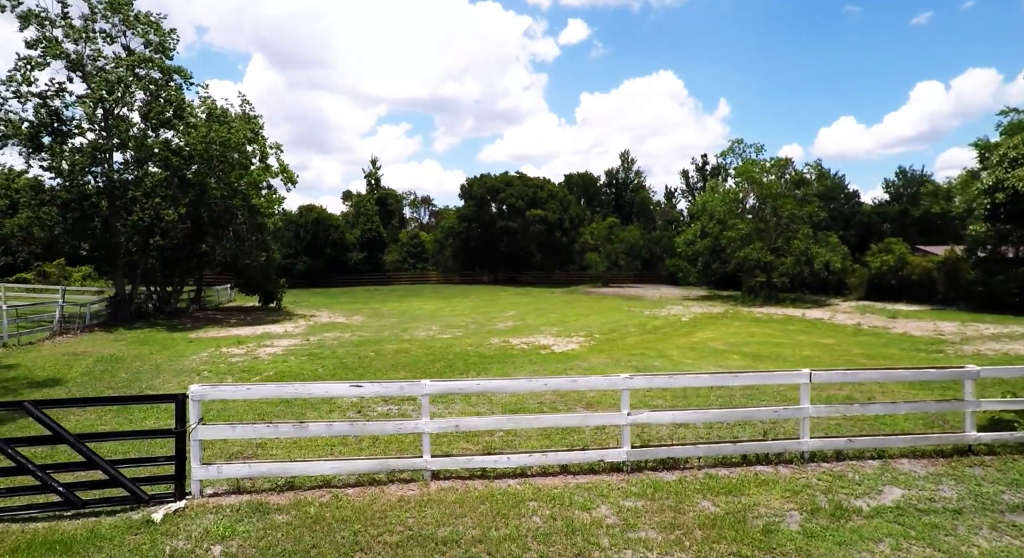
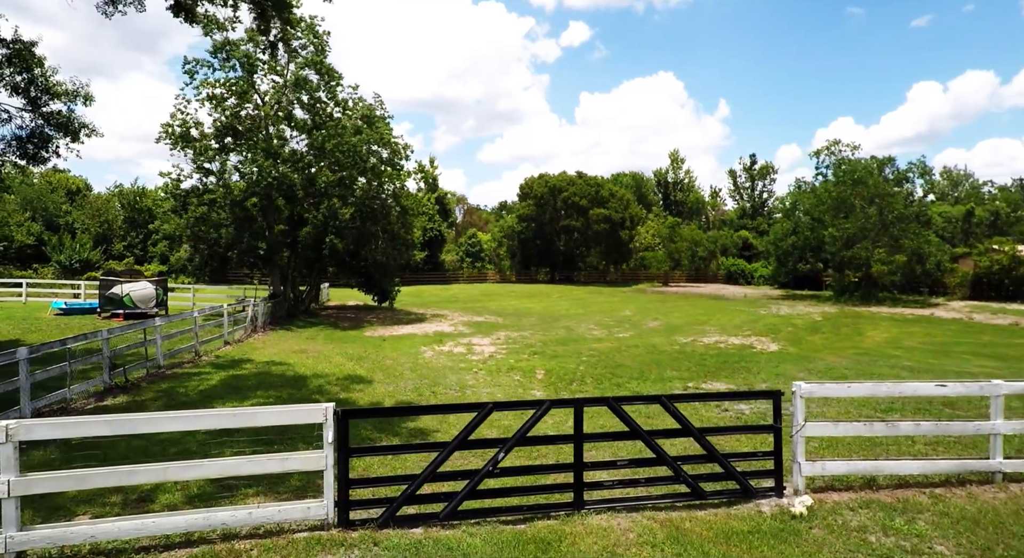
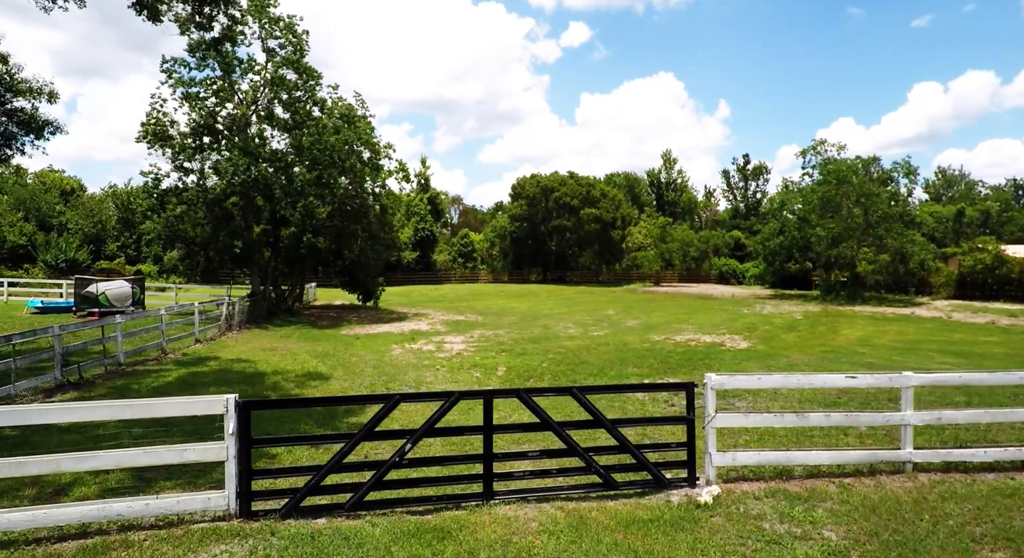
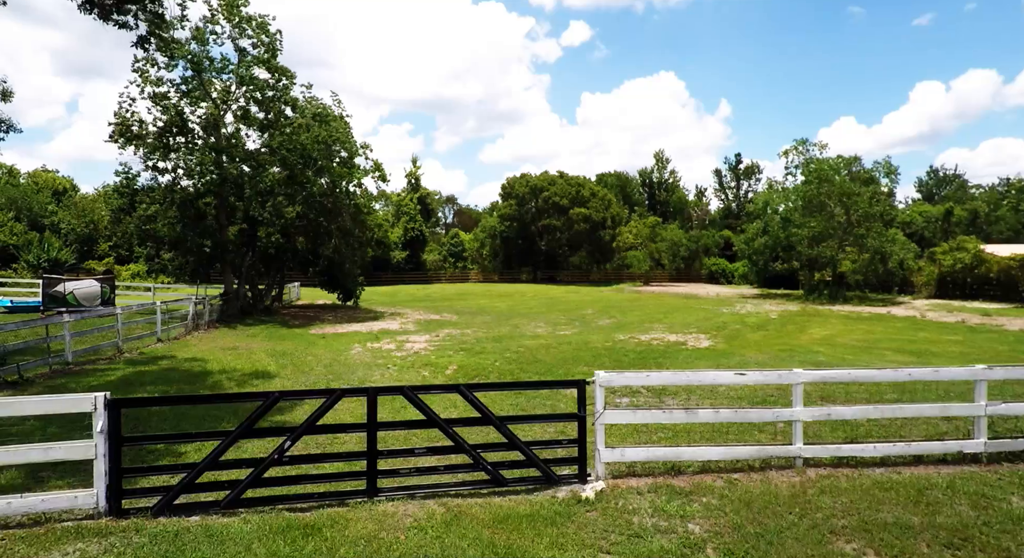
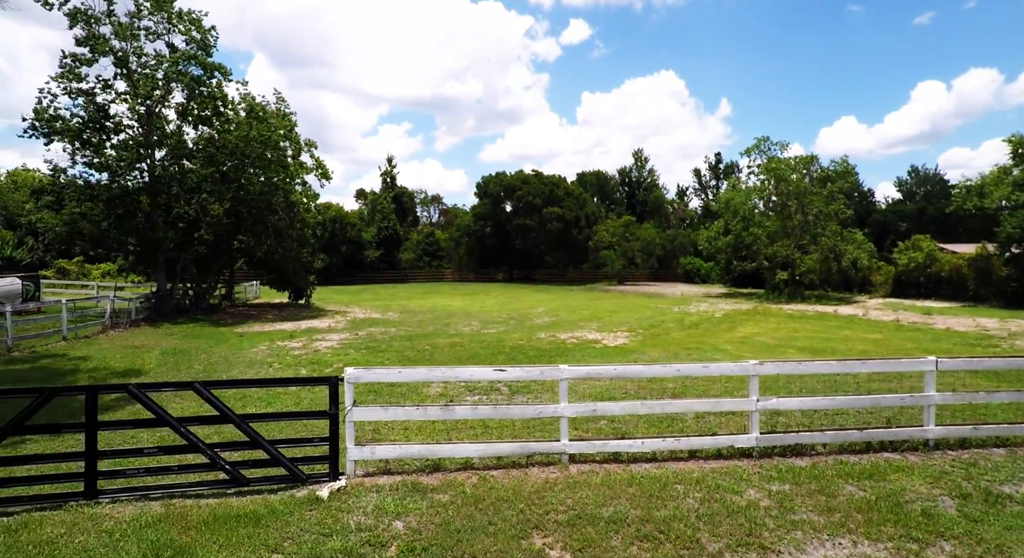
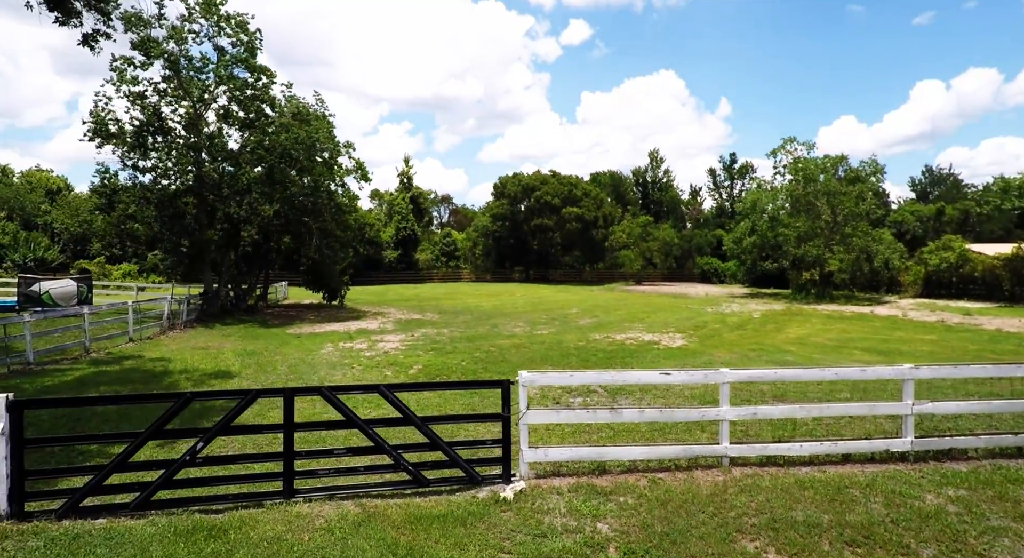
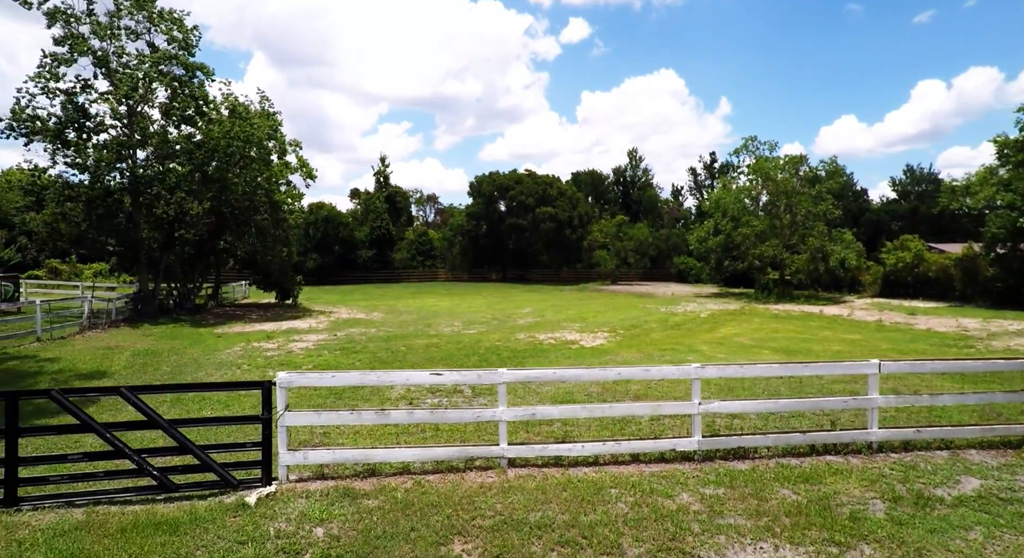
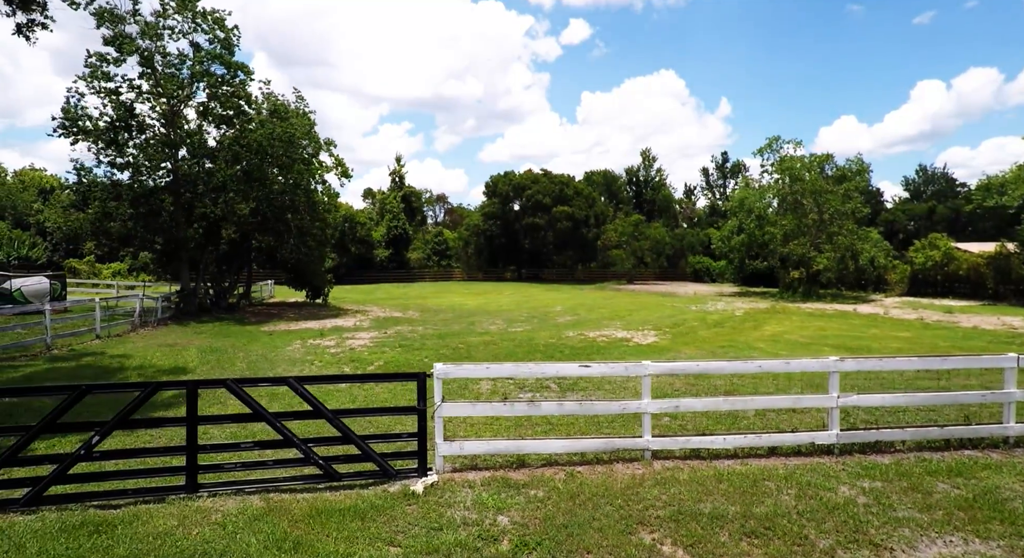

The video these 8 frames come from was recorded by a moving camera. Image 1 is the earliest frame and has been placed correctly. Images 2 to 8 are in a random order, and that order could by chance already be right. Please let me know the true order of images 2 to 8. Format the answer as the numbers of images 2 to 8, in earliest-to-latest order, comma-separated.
7, 5, 8, 6, 4, 3, 2
